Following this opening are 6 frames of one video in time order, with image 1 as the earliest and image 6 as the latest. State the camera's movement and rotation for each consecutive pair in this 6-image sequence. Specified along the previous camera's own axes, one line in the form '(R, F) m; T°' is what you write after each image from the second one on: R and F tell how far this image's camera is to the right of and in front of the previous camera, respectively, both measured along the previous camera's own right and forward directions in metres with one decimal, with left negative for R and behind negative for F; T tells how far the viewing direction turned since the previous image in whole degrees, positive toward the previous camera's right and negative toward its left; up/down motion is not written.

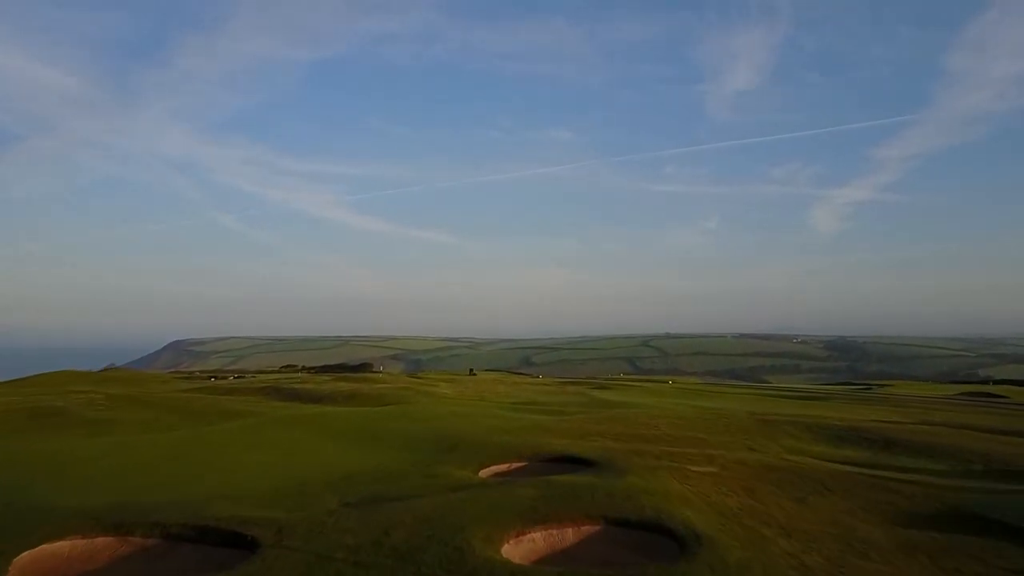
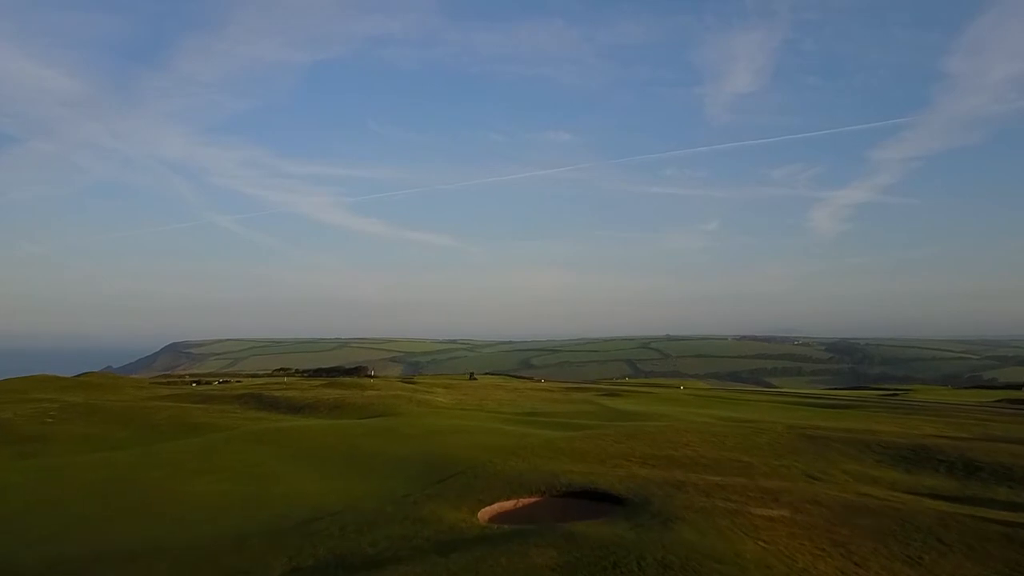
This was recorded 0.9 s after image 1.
(-0.2, +5.2) m; 0°
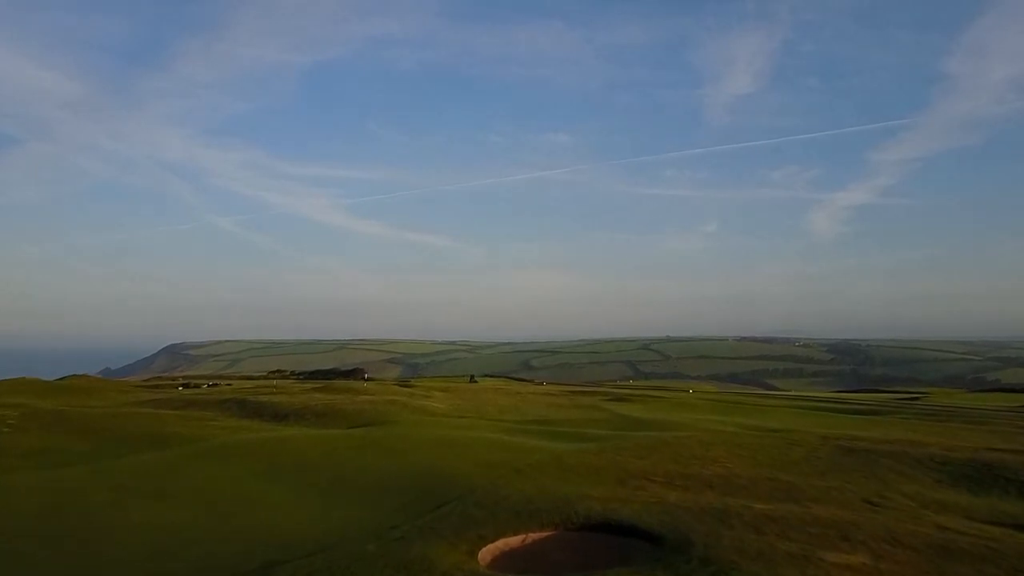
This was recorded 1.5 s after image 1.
(-0.2, +3.6) m; 0°
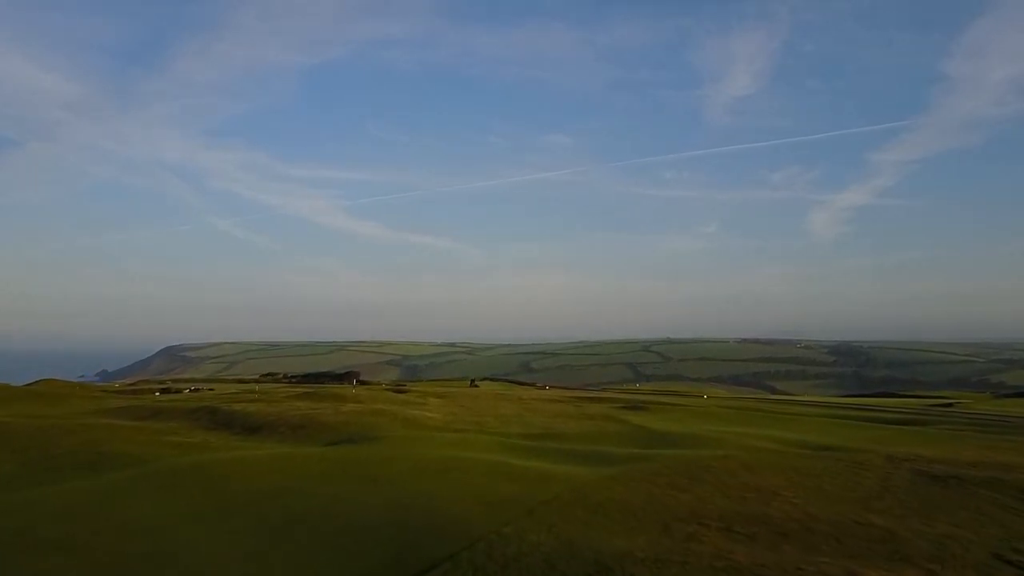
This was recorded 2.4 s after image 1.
(-0.3, +5.4) m; 0°
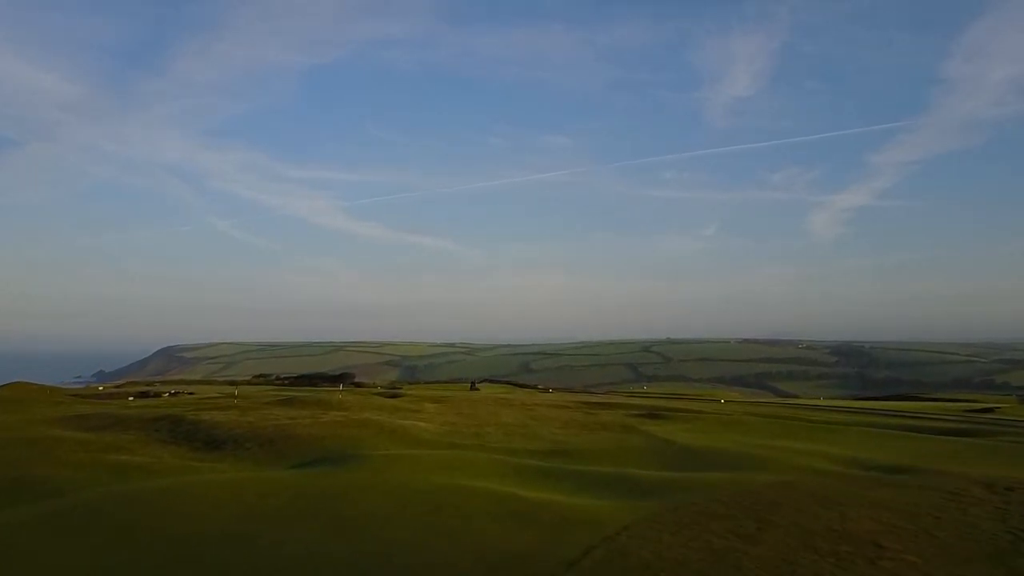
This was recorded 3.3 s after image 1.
(-0.3, +5.5) m; 0°
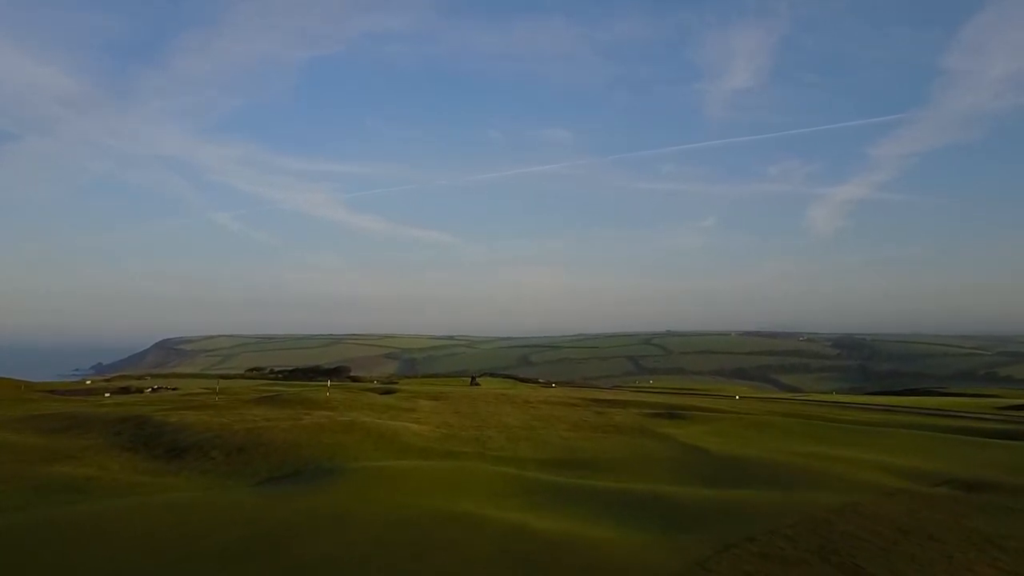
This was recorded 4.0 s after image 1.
(-0.2, +4.3) m; 0°
